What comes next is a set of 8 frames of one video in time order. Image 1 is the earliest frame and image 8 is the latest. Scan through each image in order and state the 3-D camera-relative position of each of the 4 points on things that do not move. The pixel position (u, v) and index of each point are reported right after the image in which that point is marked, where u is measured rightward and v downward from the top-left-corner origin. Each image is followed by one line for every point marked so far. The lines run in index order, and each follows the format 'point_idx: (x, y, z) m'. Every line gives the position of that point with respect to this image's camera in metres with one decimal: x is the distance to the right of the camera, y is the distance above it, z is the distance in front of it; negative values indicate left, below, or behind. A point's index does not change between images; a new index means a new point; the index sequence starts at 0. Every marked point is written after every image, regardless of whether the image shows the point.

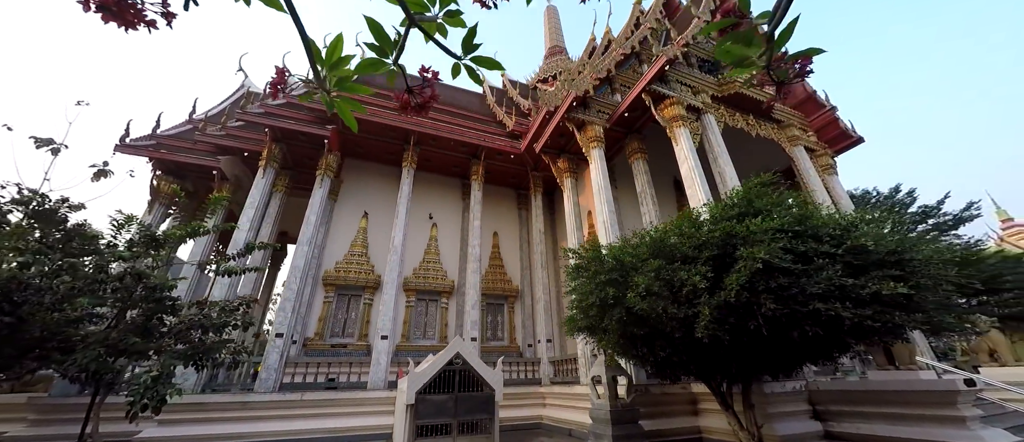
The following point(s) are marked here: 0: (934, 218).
0: (+14.7, +0.1, +12.3) m
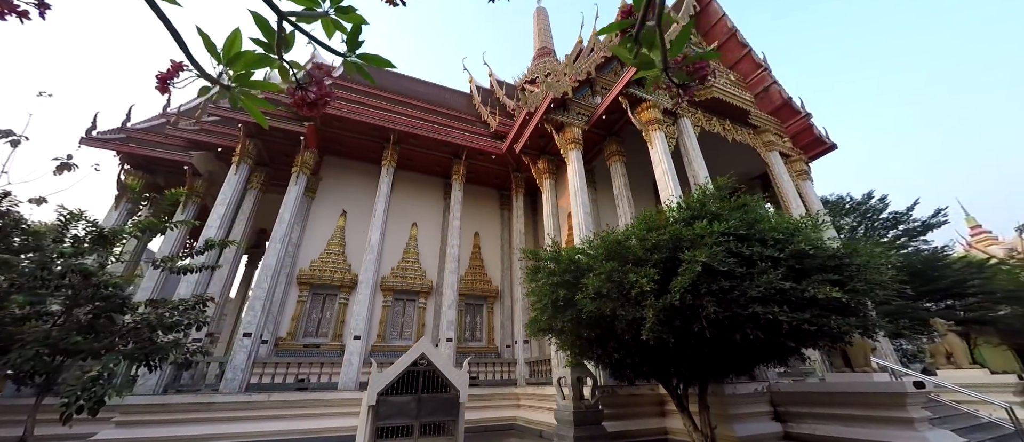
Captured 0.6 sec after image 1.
0: (+14.1, -0.1, +12.6) m
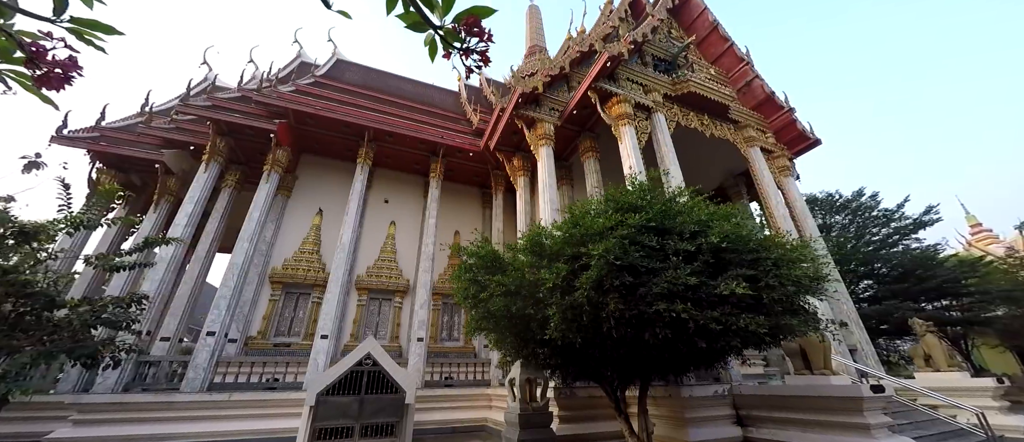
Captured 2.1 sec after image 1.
0: (+13.6, 0.0, +12.2) m
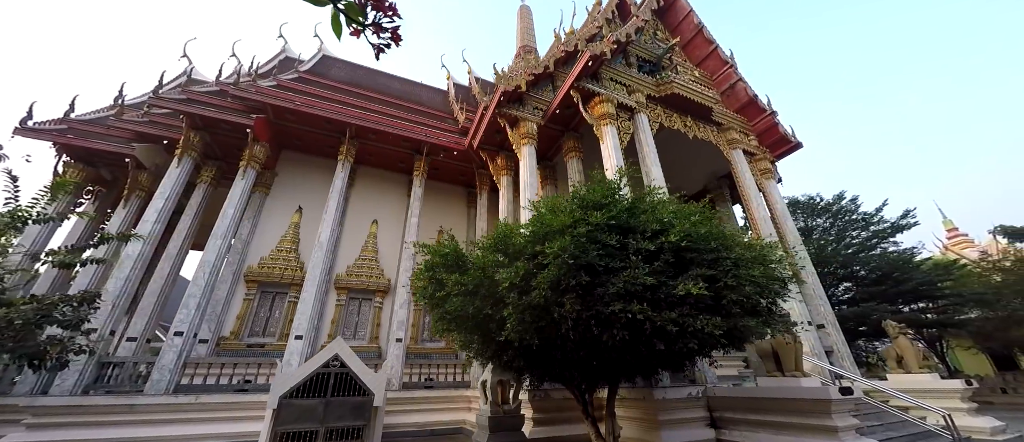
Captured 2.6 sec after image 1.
0: (+13.1, -0.2, +12.5) m
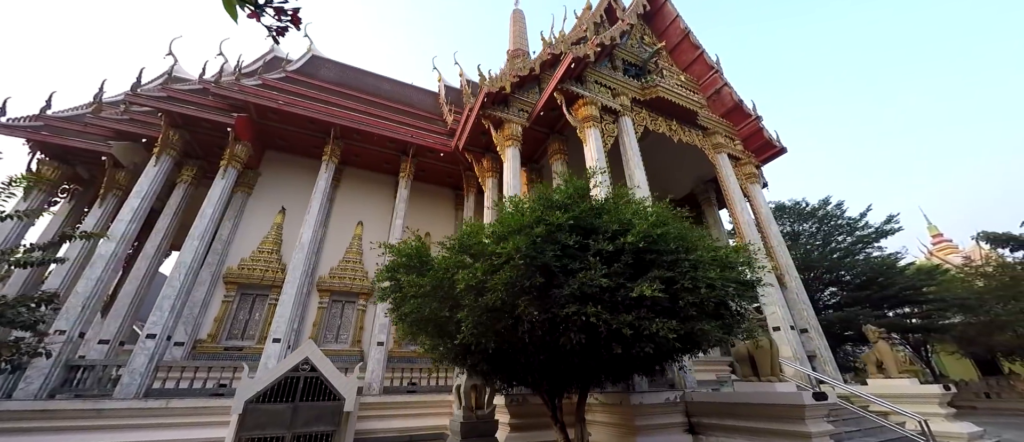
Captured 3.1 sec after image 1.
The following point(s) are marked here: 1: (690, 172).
0: (+12.7, -0.3, +12.5) m
1: (+4.7, +1.3, +9.0) m
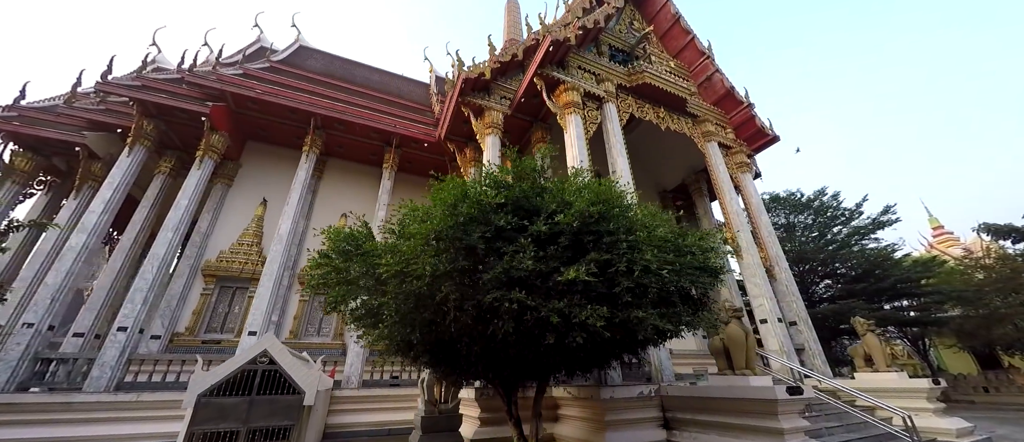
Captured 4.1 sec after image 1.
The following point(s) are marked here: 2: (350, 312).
0: (+12.4, 0.0, +12.3) m
1: (+4.3, +1.5, +8.8) m
2: (-1.2, -0.7, +2.4) m
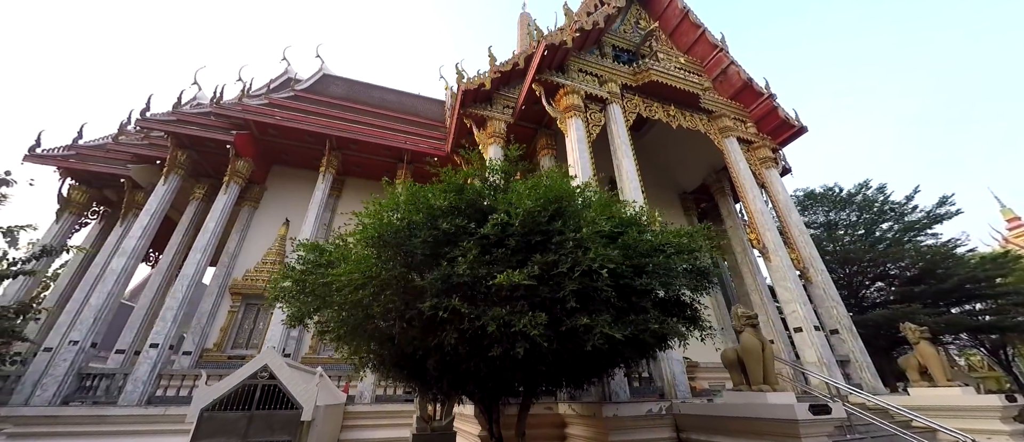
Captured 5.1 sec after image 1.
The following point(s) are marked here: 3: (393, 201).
0: (+13.0, +0.1, +11.0) m
1: (+4.6, +1.4, +8.3) m
2: (-1.4, -0.7, +2.4) m
3: (-0.7, +0.1, +2.1) m
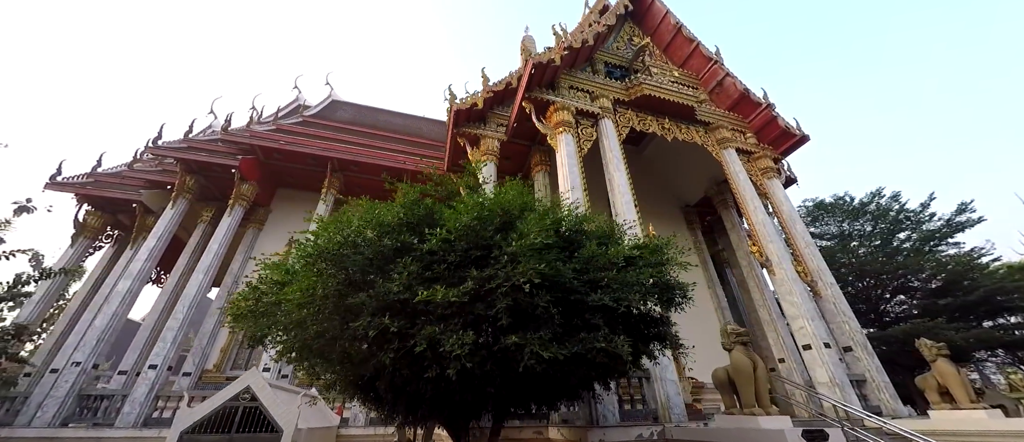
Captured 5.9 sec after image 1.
0: (+13.0, -0.2, +10.5) m
1: (+4.5, +1.1, +8.2) m
2: (-1.6, -0.9, +2.3) m
3: (-1.0, 0.0, +2.1) m
